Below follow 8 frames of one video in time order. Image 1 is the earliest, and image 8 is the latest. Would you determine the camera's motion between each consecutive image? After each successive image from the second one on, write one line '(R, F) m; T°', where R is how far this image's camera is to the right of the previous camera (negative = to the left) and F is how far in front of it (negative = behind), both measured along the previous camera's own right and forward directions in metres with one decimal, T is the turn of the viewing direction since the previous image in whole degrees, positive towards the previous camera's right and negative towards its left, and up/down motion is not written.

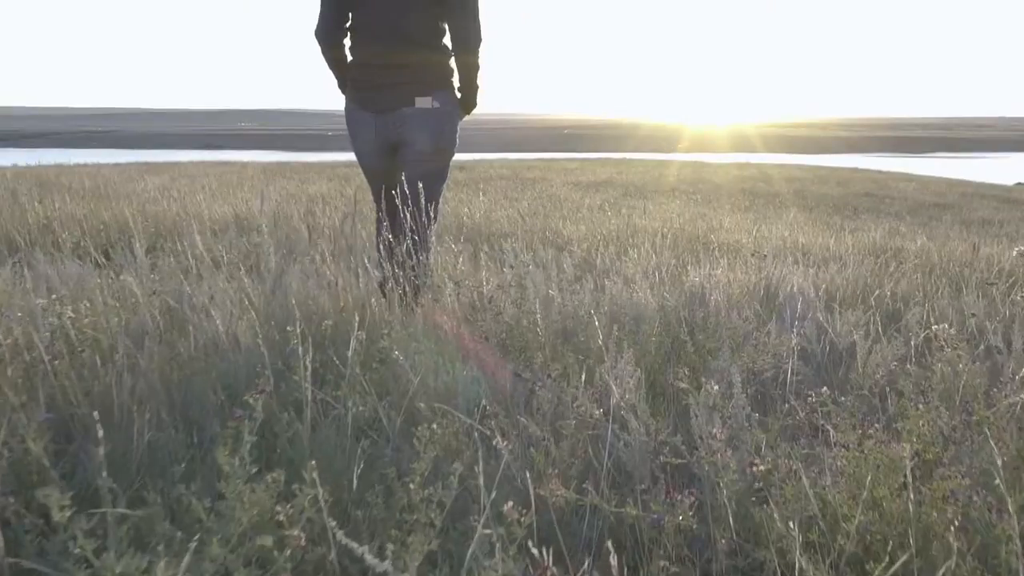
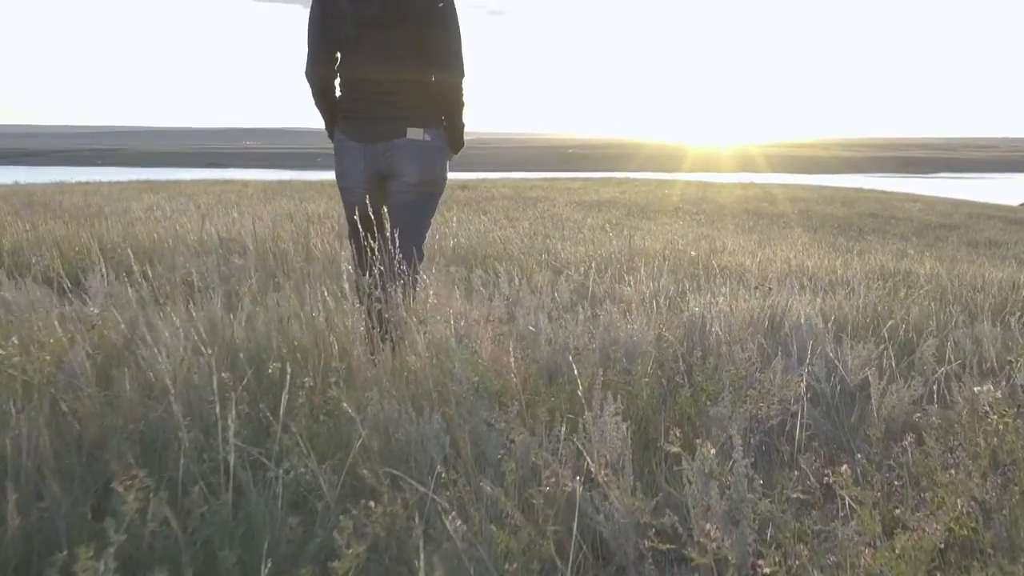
(+0.1, +0.3) m; 0°
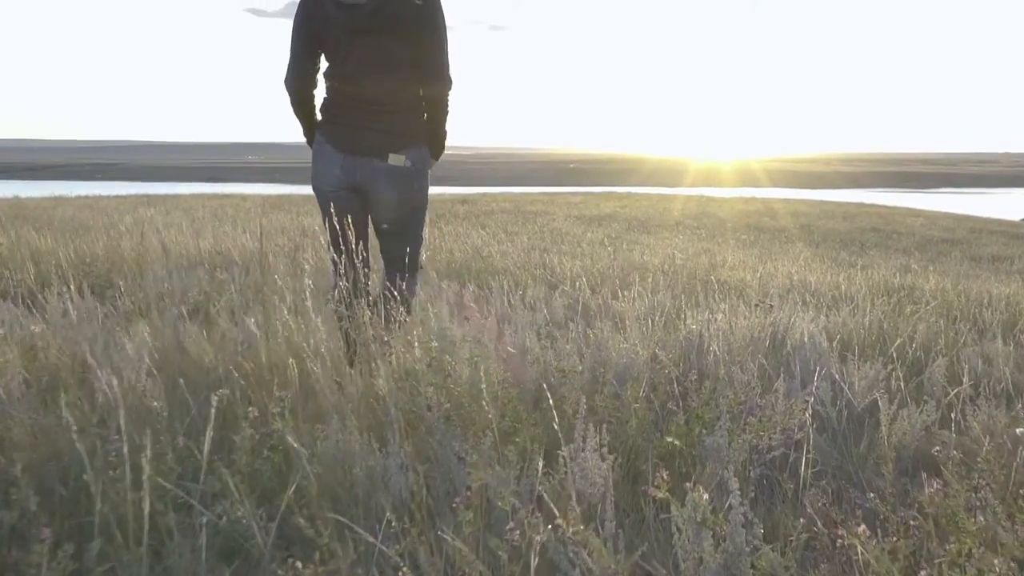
(0.0, +0.2) m; 0°
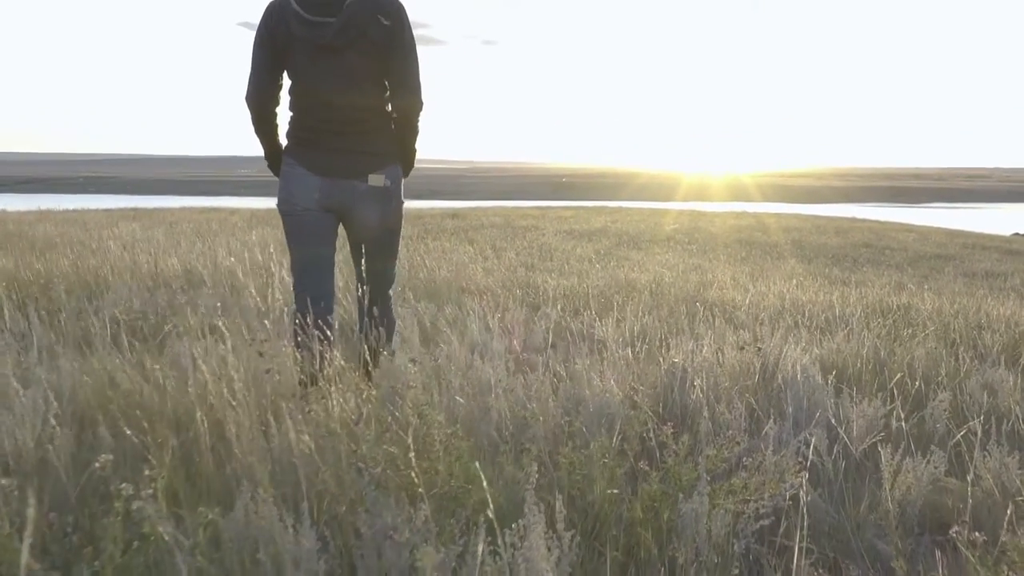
(+0.1, +0.3) m; 0°
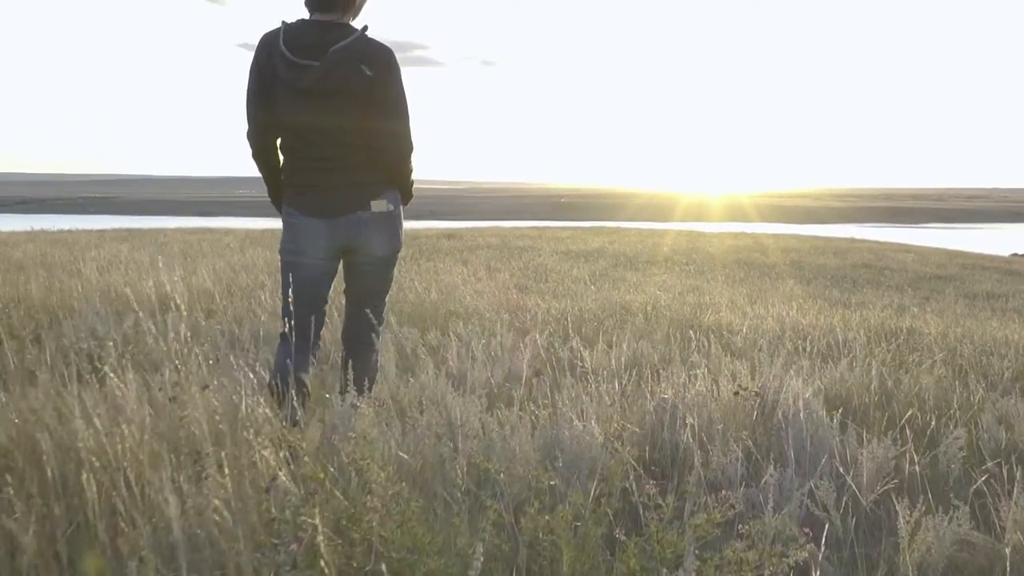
(+0.1, +0.3) m; 0°
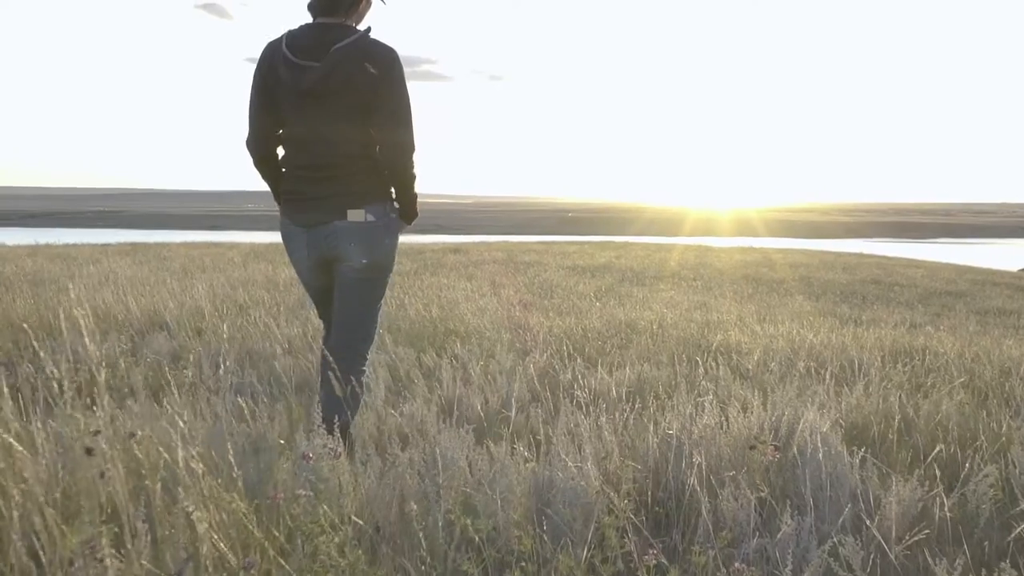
(0.0, +0.3) m; 0°
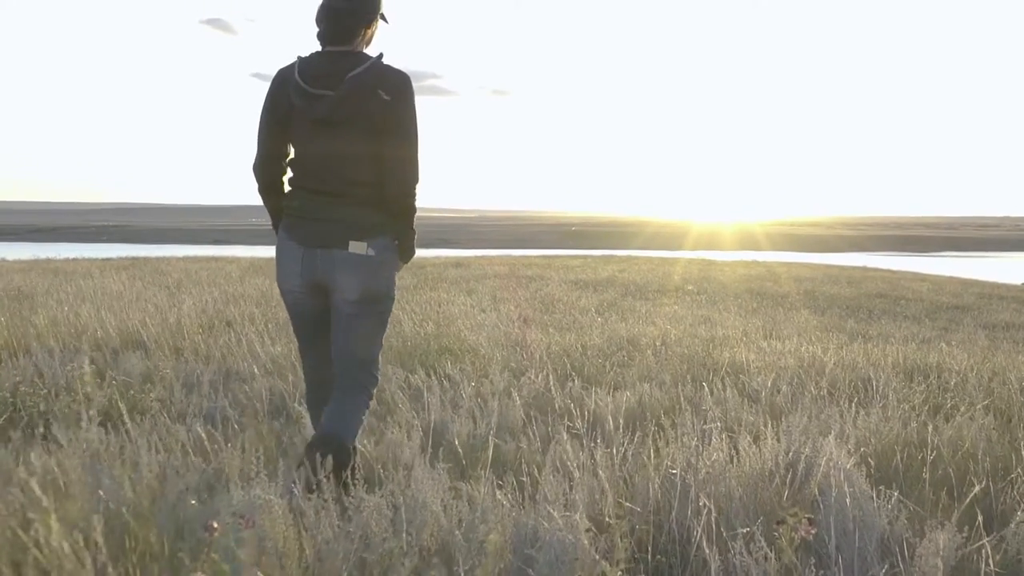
(0.0, +0.3) m; 0°
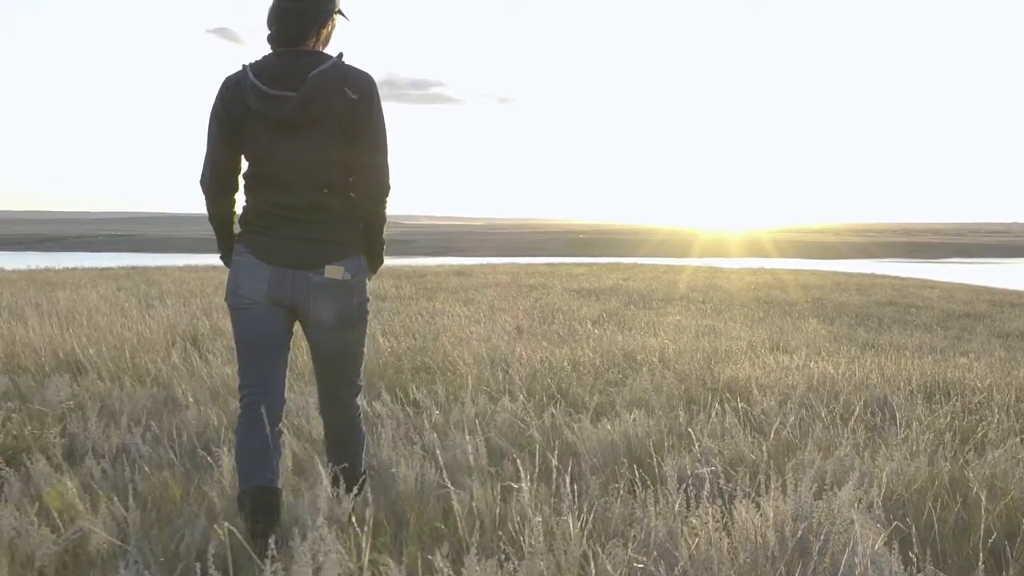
(+0.1, +0.6) m; 0°
